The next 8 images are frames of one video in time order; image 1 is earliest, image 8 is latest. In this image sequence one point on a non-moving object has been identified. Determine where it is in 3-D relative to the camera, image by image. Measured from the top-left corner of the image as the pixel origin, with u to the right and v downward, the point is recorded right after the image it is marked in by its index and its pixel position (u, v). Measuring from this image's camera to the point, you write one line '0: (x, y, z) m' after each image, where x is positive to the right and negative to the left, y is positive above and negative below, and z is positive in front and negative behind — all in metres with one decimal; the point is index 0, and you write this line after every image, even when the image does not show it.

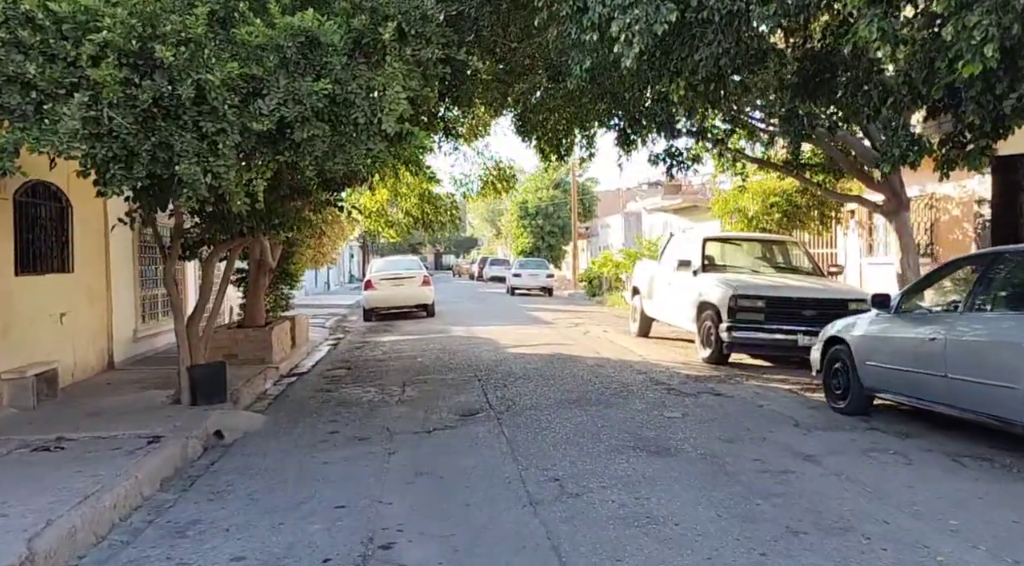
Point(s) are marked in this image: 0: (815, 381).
0: (+3.6, -1.2, +9.9) m
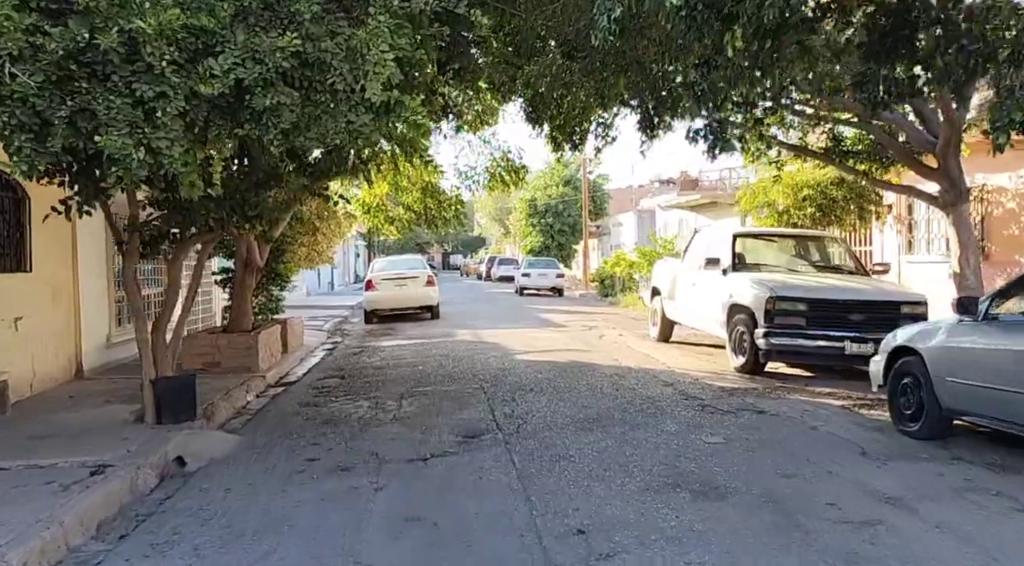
0: (+3.7, -1.2, +8.7) m
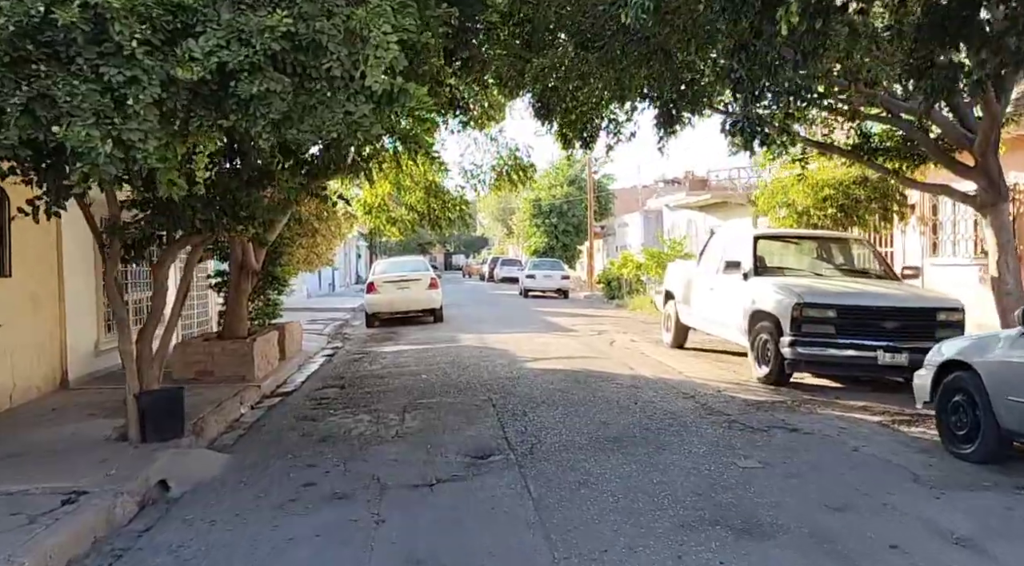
0: (+3.8, -1.2, +8.1) m
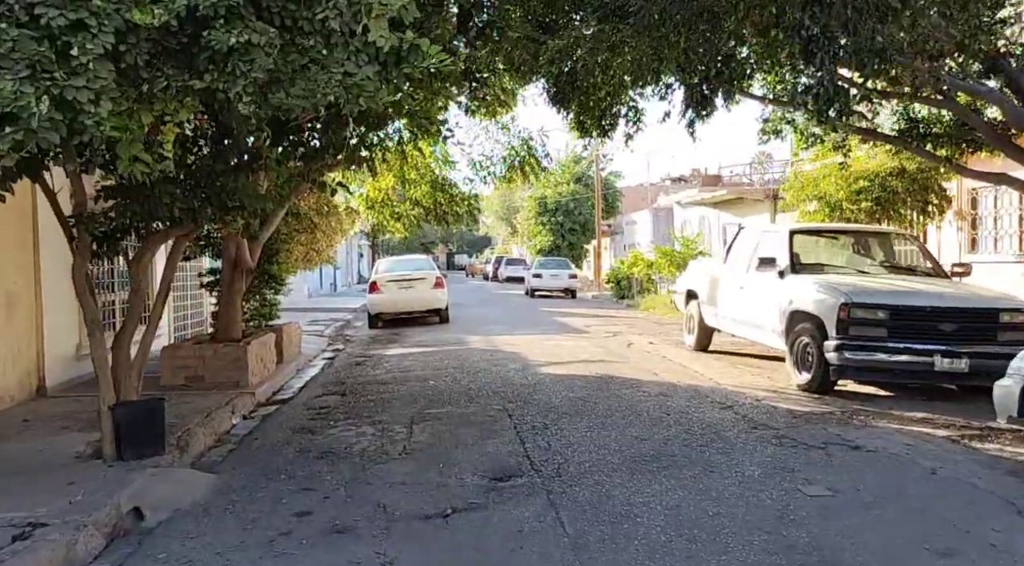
0: (+4.0, -1.2, +7.2) m
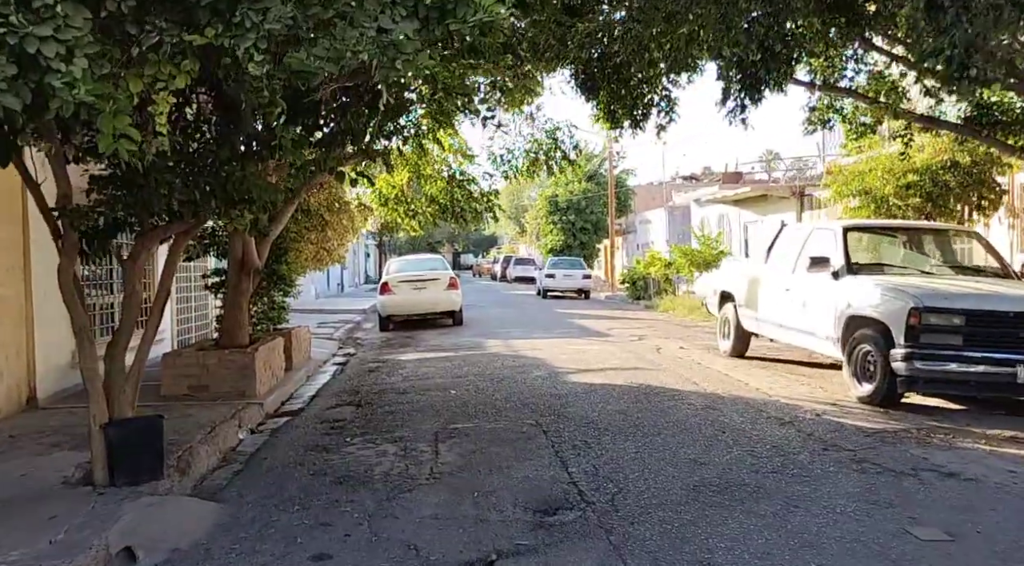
0: (+4.3, -1.2, +6.4) m
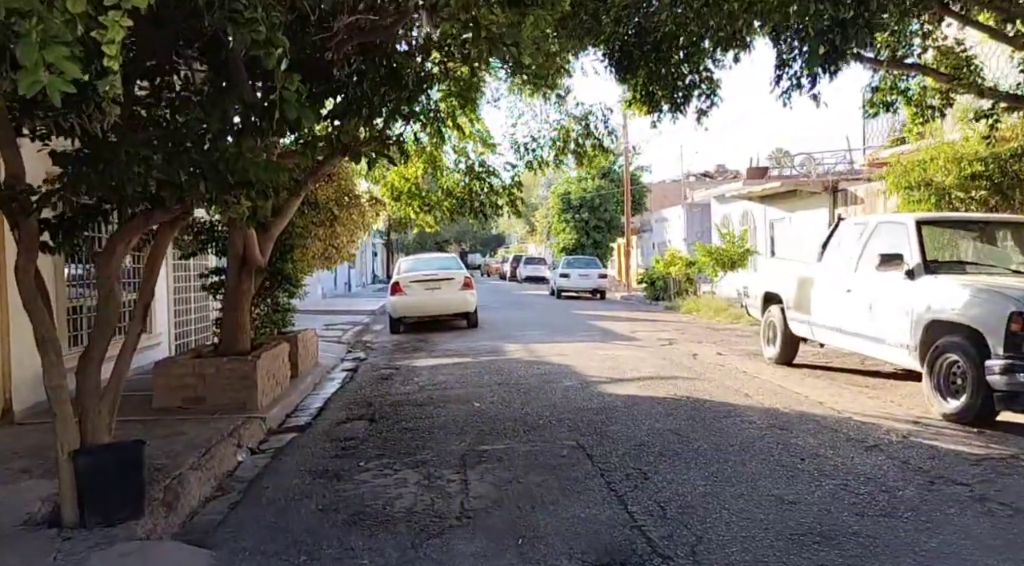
0: (+4.6, -1.2, +5.3) m
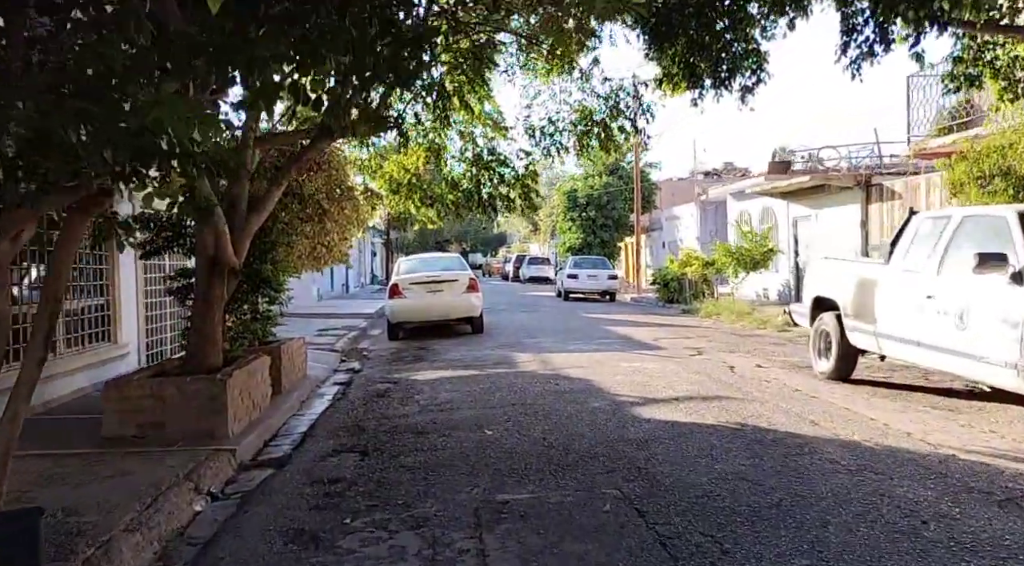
0: (+4.8, -1.3, +3.9) m
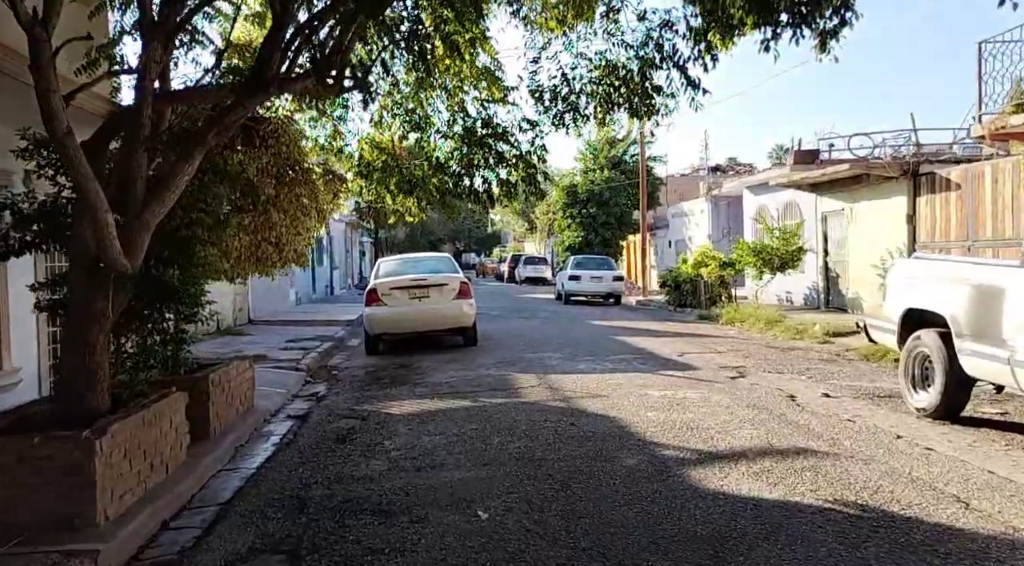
0: (+4.8, -1.4, +1.5) m
